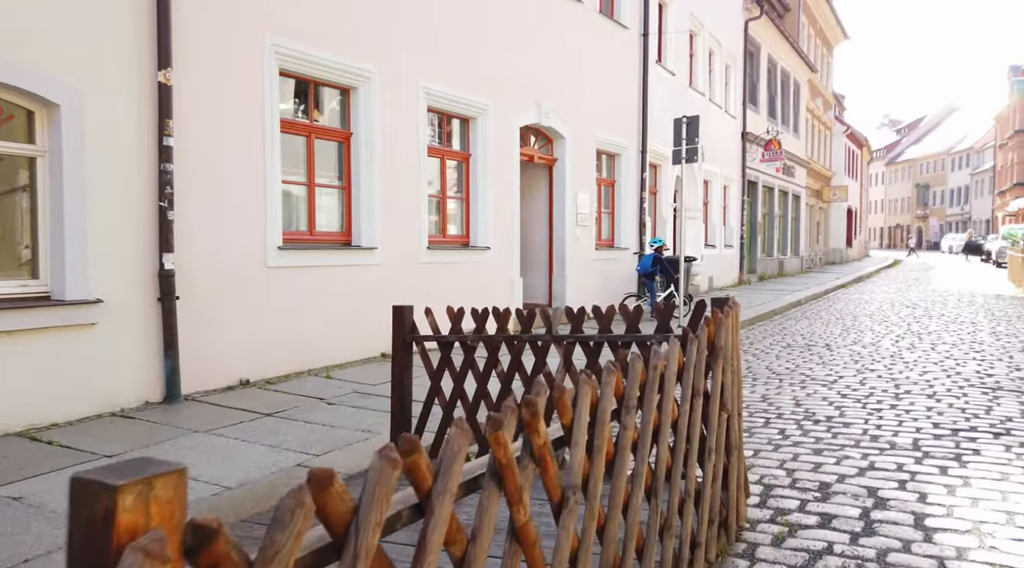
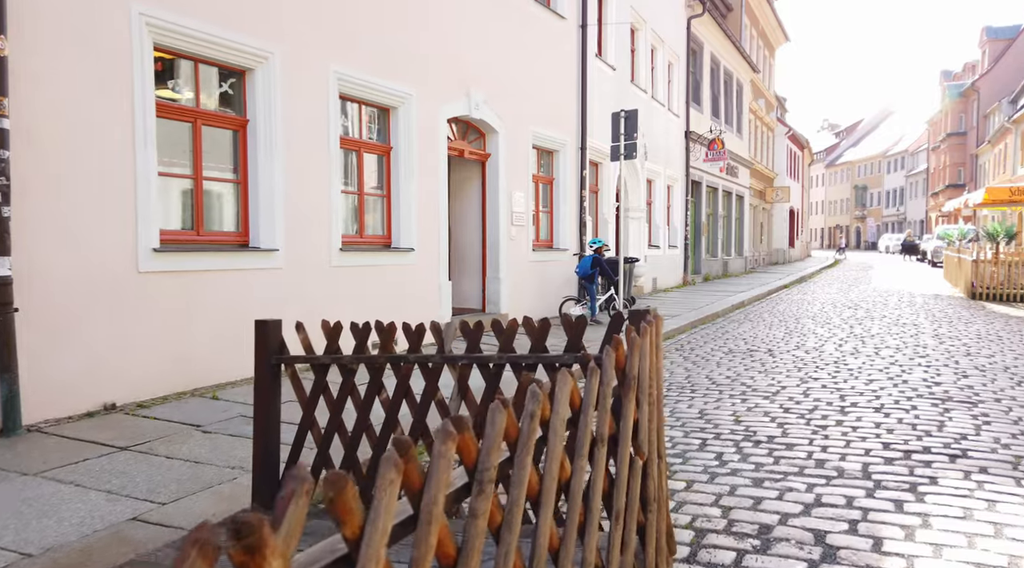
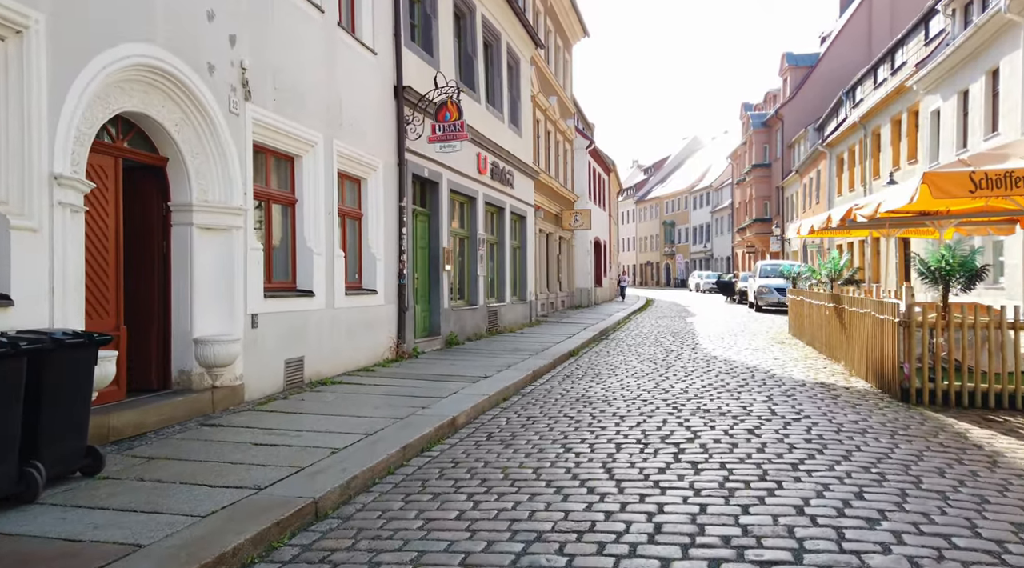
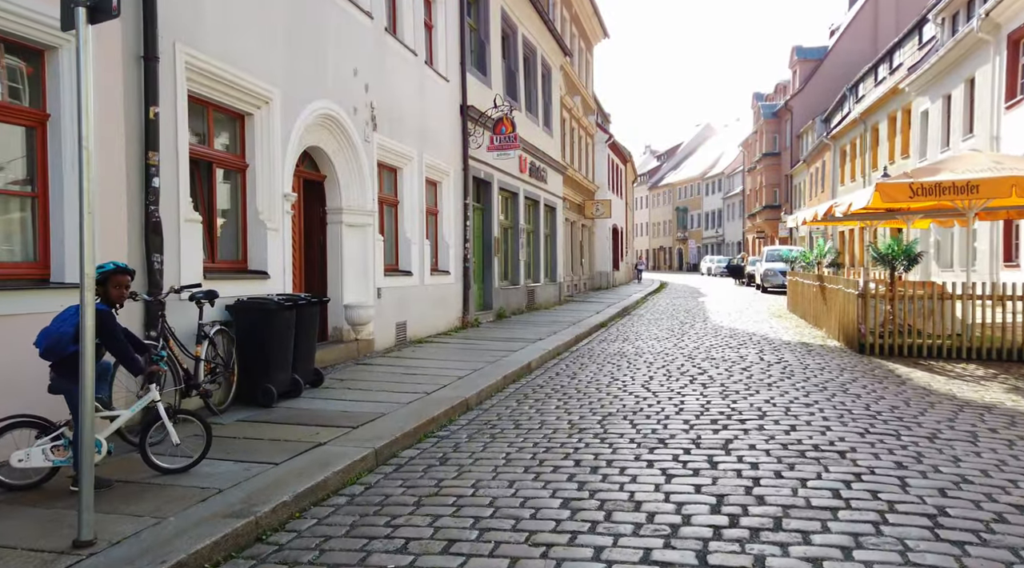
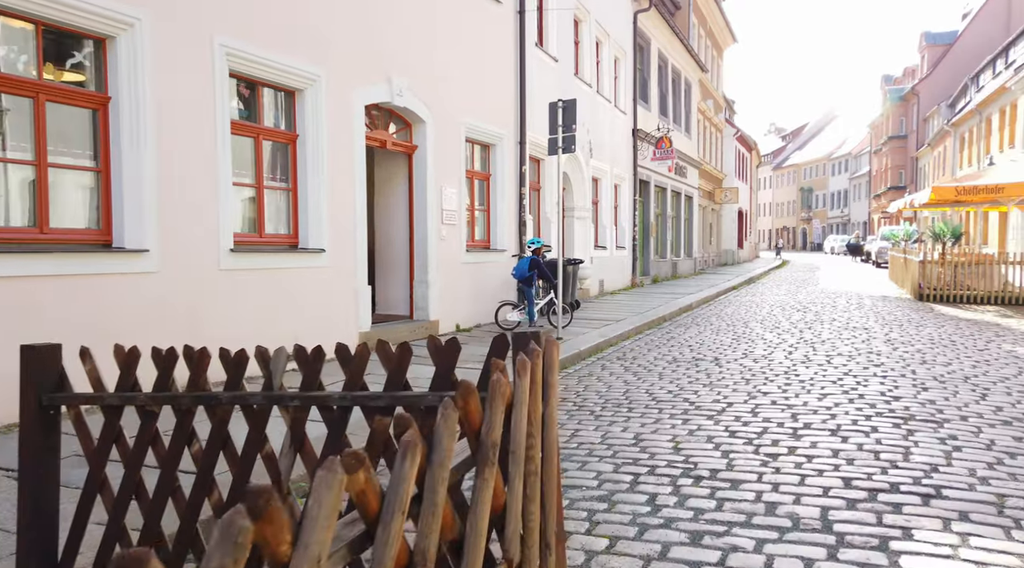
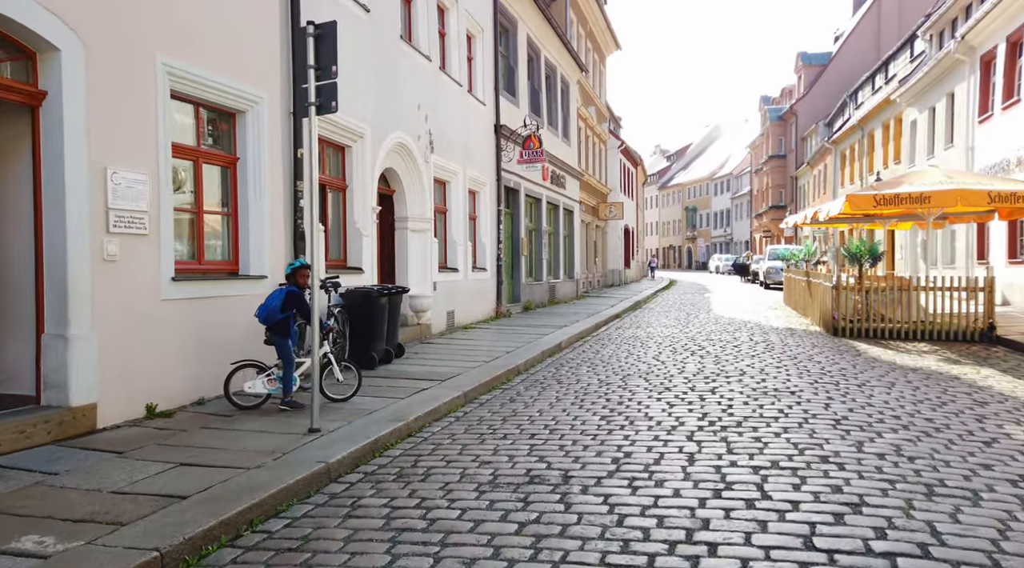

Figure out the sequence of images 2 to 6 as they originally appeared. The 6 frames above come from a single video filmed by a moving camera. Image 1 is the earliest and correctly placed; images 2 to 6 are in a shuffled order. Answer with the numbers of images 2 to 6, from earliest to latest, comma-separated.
2, 5, 6, 4, 3
